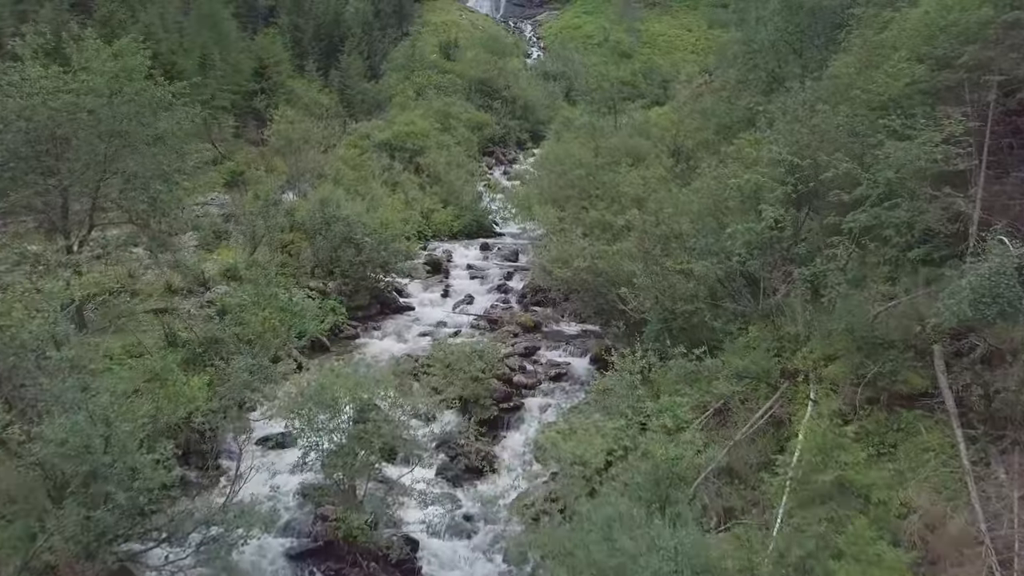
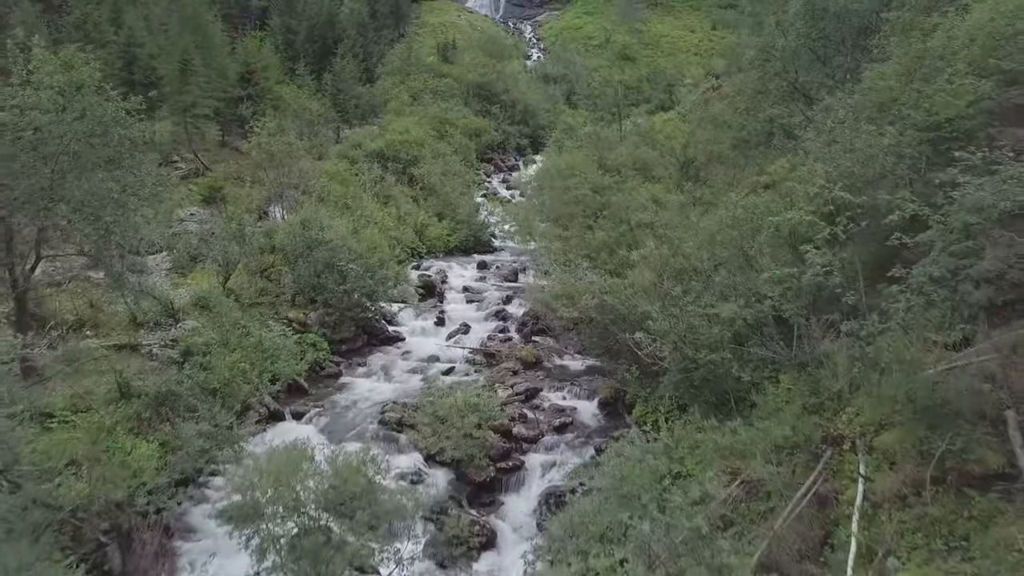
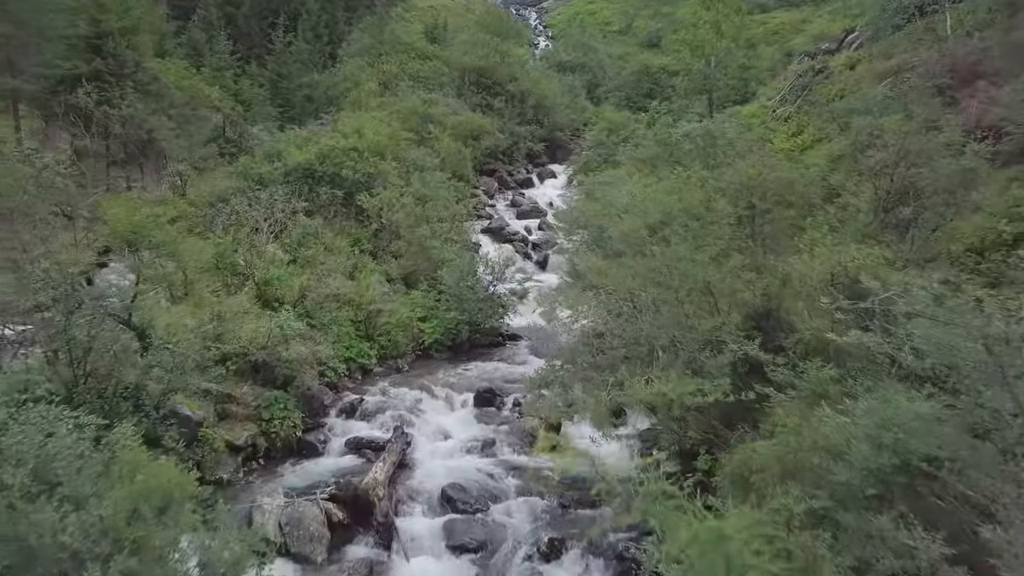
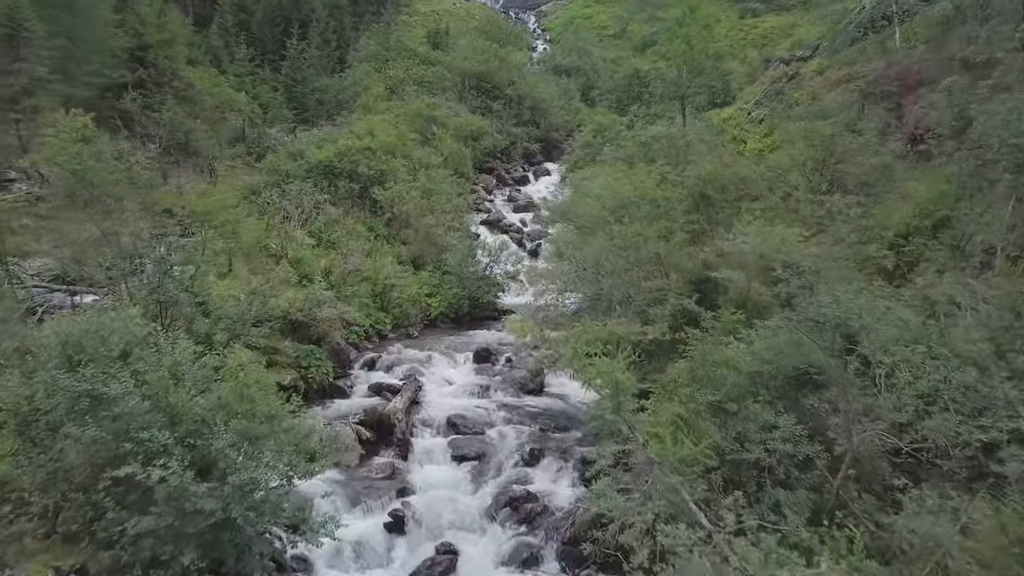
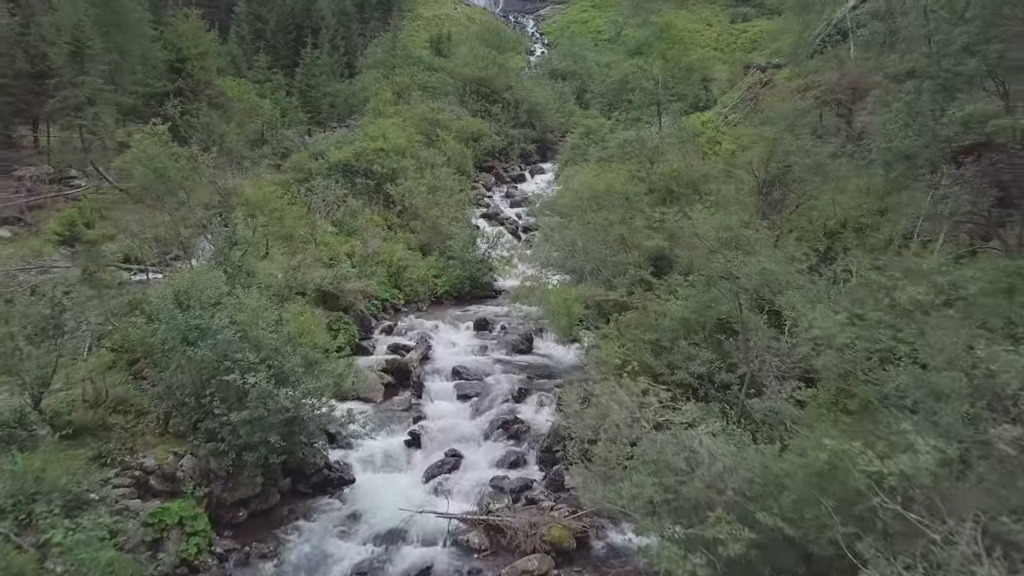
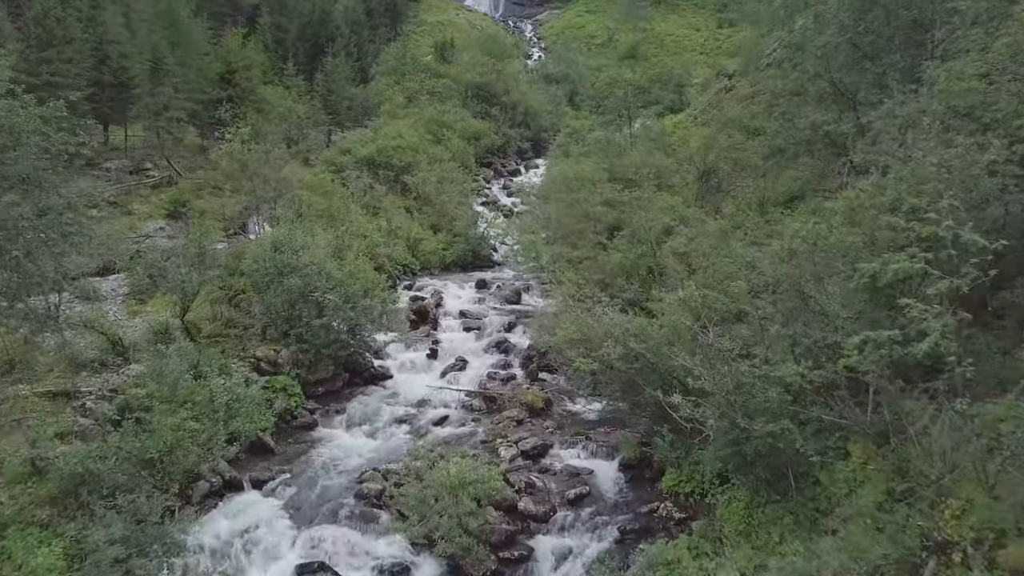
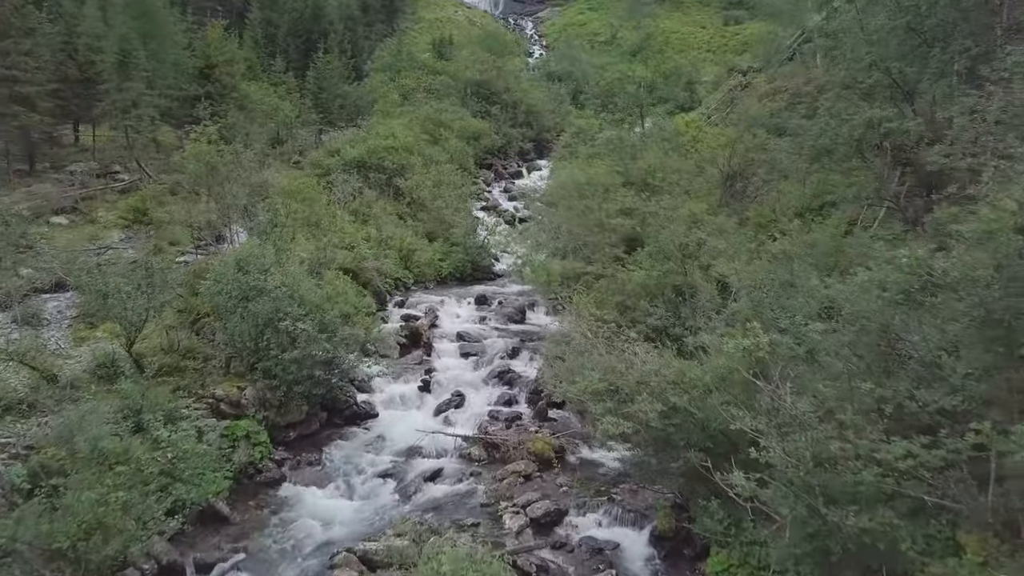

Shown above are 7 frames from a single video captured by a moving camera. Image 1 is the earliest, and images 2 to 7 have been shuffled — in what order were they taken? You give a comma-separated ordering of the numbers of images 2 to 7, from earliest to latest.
2, 6, 7, 5, 4, 3
